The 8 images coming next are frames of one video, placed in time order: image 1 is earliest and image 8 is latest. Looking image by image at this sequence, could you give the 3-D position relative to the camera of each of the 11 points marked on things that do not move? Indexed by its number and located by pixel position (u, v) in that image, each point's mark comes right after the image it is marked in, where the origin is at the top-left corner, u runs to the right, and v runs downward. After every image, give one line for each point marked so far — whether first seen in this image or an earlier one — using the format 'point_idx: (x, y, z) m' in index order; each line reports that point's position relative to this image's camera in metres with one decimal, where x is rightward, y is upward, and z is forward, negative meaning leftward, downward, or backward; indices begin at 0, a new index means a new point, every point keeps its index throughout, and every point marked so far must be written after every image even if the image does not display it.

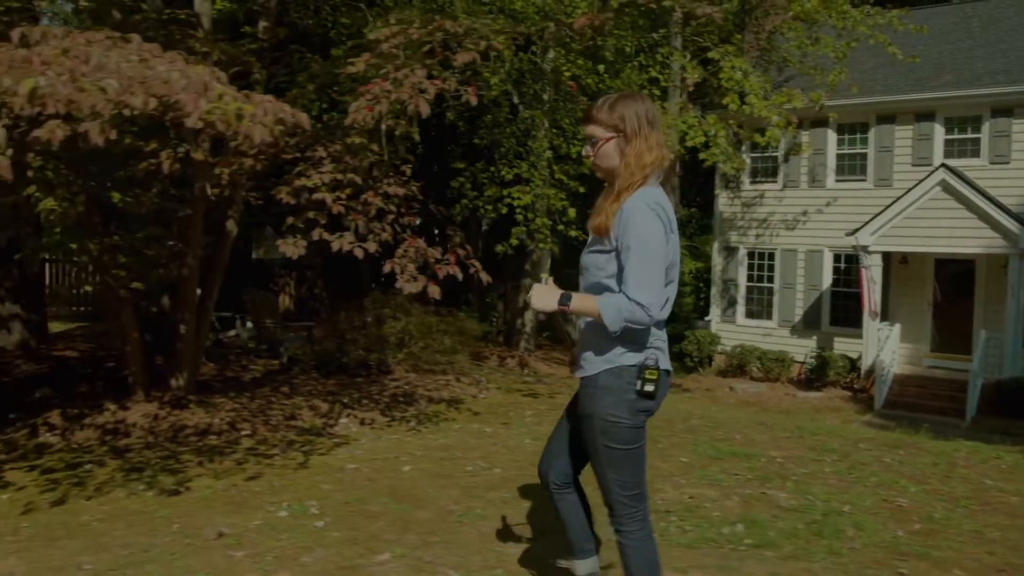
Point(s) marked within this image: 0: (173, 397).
0: (-3.9, -1.2, +11.0) m
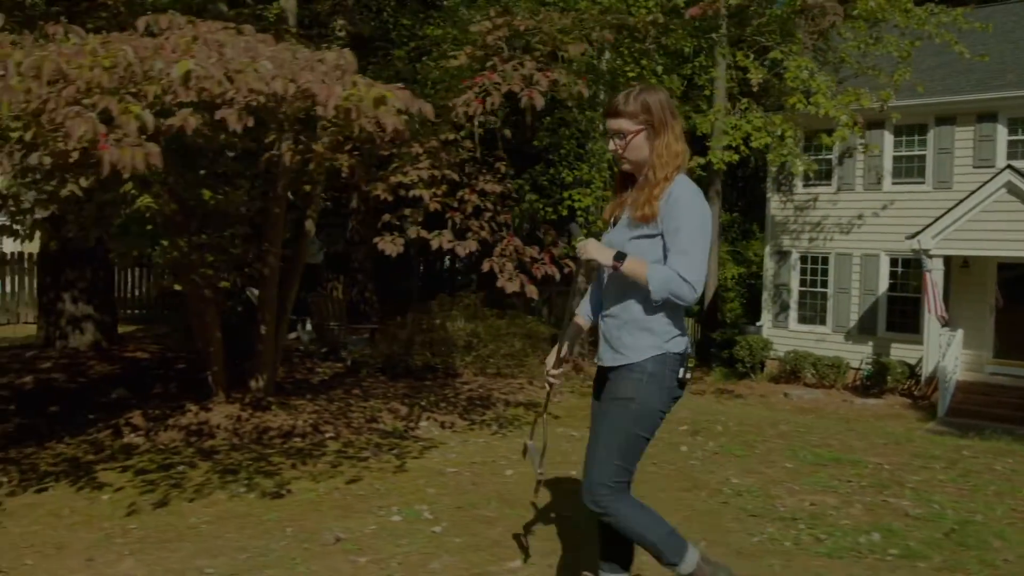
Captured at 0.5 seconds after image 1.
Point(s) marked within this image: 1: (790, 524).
0: (-2.9, -1.2, +10.9) m
1: (+1.9, -1.6, +6.6) m
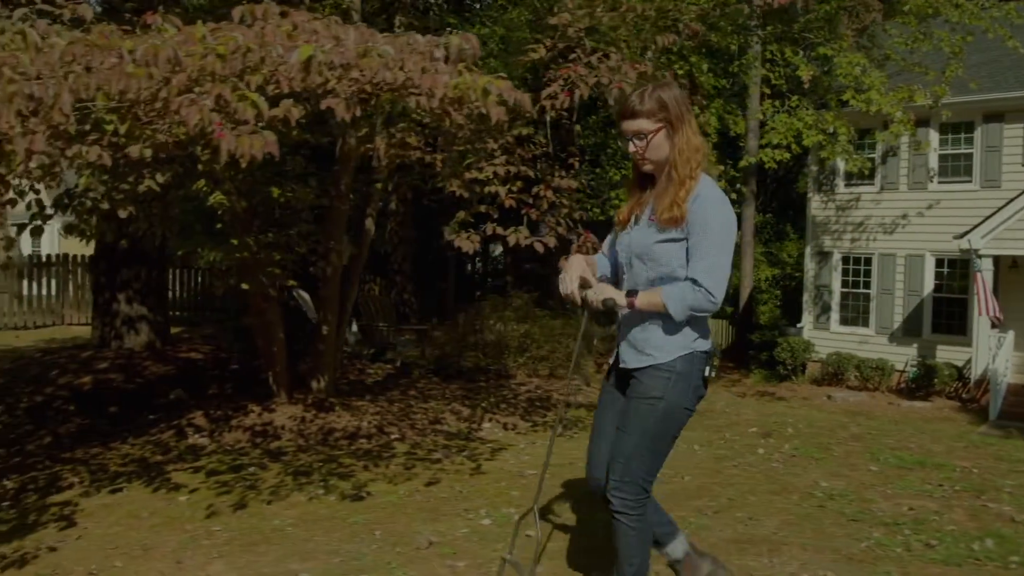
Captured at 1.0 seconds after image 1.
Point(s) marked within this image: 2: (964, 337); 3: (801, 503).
0: (-2.2, -1.2, +10.8) m
1: (+2.5, -1.6, +6.4) m
2: (+8.8, -1.0, +19.0) m
3: (+2.1, -1.6, +7.1) m
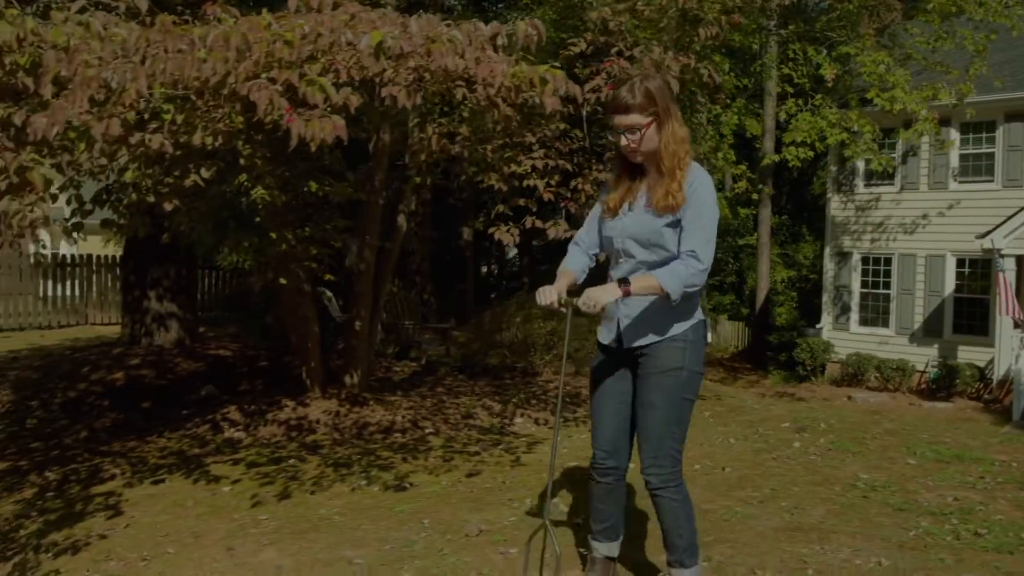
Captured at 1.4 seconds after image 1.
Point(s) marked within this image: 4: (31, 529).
0: (-1.8, -1.2, +10.8) m
1: (+2.8, -1.5, +6.4) m
2: (+9.3, -1.0, +18.9) m
3: (+2.4, -1.5, +7.1) m
4: (-3.4, -1.7, +6.8) m
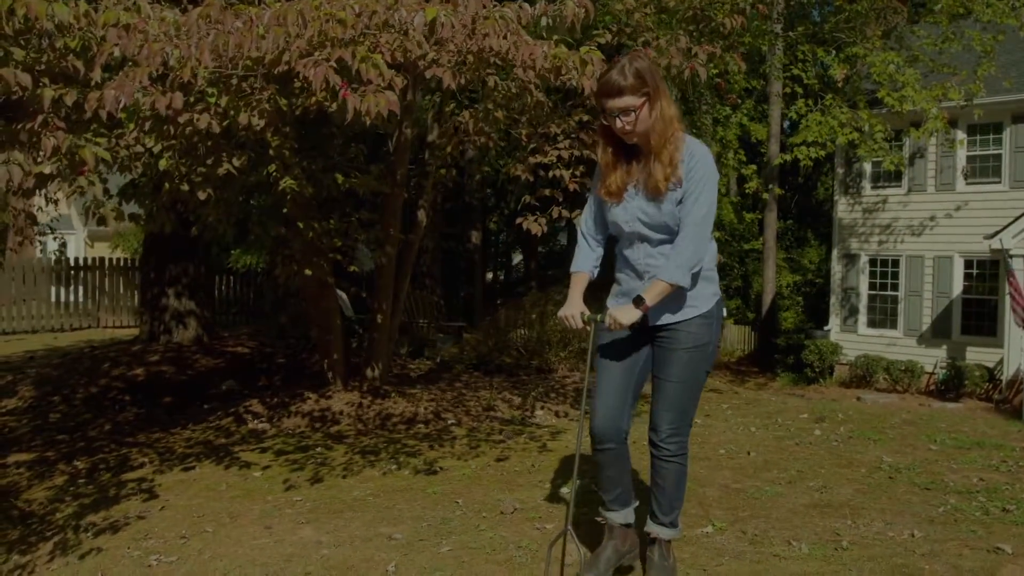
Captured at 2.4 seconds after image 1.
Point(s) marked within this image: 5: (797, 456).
0: (-1.6, -1.1, +10.9) m
1: (+3.1, -1.4, +6.4) m
2: (+9.5, -1.0, +19.0) m
3: (+2.7, -1.4, +7.1) m
4: (-3.2, -1.6, +6.9) m
5: (+2.3, -1.4, +7.9) m
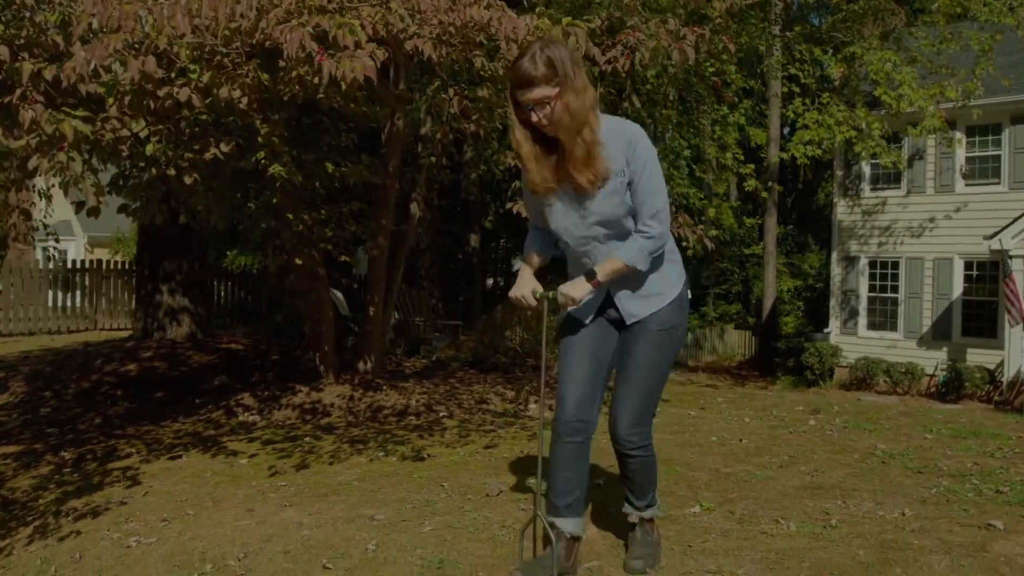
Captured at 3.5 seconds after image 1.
0: (-1.7, -1.0, +10.8) m
1: (+3.0, -1.3, +6.4) m
2: (+9.5, -0.9, +18.9) m
3: (+2.6, -1.3, +7.1) m
4: (-3.3, -1.5, +6.9) m
5: (+2.2, -1.3, +7.8) m
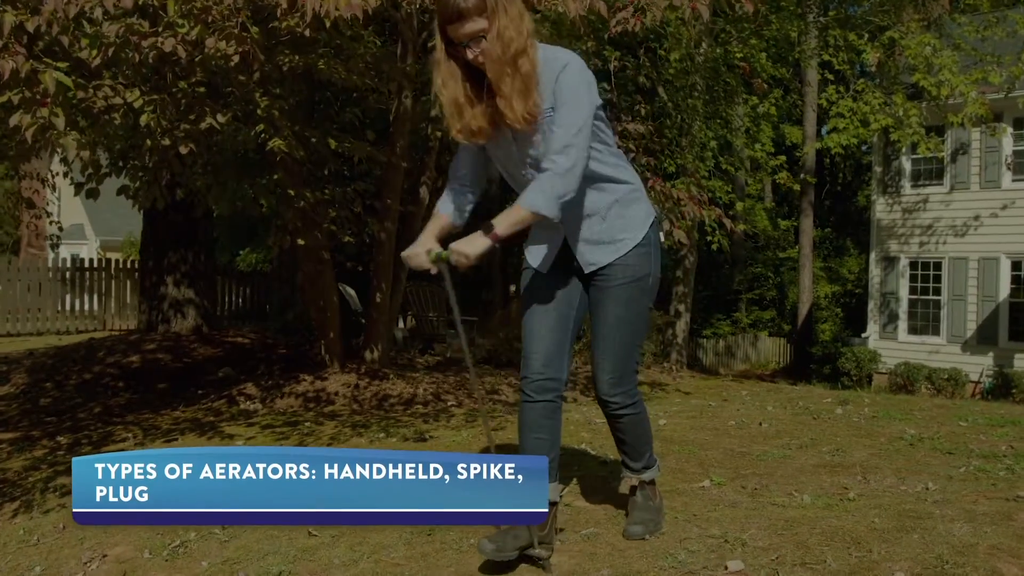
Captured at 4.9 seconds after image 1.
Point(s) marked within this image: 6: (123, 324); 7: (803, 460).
0: (-1.5, -0.9, +10.6) m
1: (+3.0, -1.1, +5.9) m
2: (+9.9, -0.9, +18.2) m
3: (+2.6, -1.1, +6.7) m
4: (-3.3, -1.3, +6.7) m
5: (+2.3, -1.1, +7.4) m
6: (-7.9, -0.7, +20.4) m
7: (+1.8, -1.0, +5.8) m
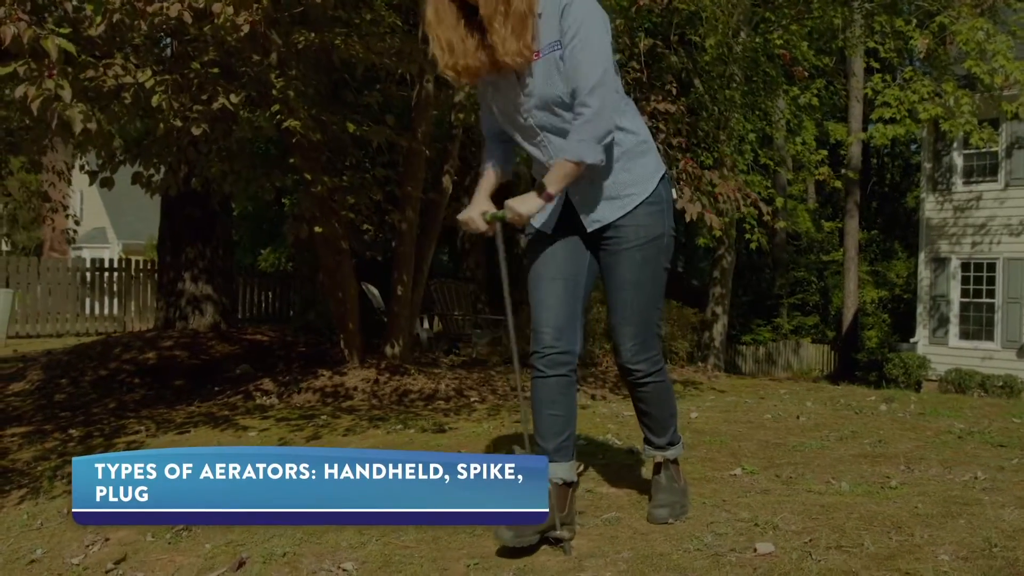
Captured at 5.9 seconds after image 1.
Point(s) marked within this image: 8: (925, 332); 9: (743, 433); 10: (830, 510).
0: (-1.2, -0.8, +10.3) m
1: (+3.1, -0.9, +5.5) m
2: (+10.6, -0.9, +17.5) m
3: (+2.7, -1.0, +6.2) m
4: (-3.1, -1.2, +6.5) m
5: (+2.5, -1.0, +7.0) m
6: (-7.1, -0.8, +20.4) m
7: (+1.8, -0.9, +5.4) m
8: (+8.6, -0.7, +20.2) m
9: (+1.5, -0.9, +6.2) m
10: (+1.2, -0.9, +3.7) m
